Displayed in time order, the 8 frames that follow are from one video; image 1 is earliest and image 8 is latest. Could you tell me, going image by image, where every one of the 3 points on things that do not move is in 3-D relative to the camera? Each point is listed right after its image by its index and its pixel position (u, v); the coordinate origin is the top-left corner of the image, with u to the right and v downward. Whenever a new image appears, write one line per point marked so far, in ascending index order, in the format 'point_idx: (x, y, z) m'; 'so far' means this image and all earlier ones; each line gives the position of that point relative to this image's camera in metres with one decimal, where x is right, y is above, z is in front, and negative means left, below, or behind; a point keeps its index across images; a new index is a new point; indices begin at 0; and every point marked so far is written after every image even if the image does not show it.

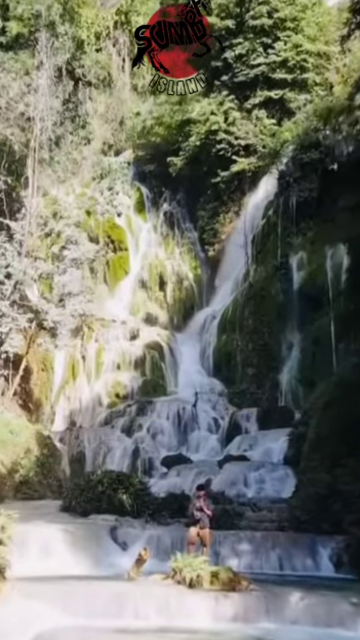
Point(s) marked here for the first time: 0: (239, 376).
0: (+0.9, -0.9, +12.7) m
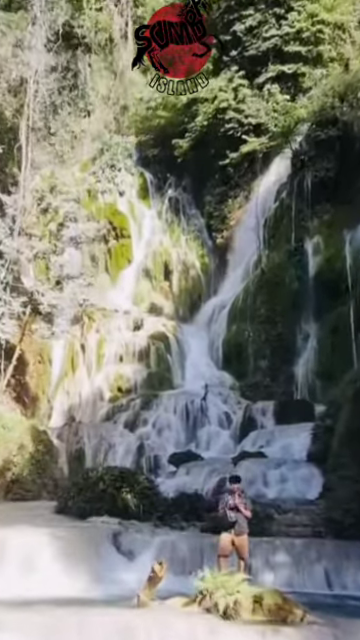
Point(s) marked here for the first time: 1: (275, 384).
0: (+1.0, -0.7, +11.8) m
1: (+1.3, -0.9, +11.6) m
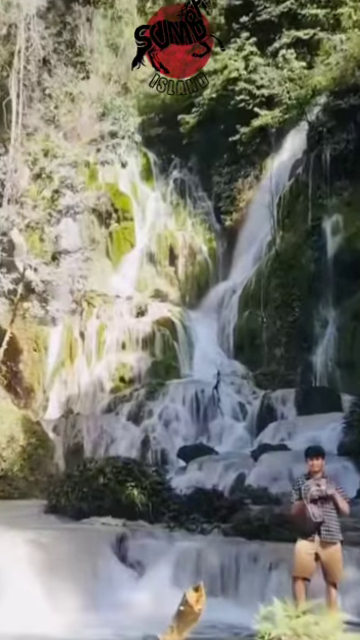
0: (+1.1, -0.5, +10.8) m
1: (+1.4, -0.7, +10.7) m
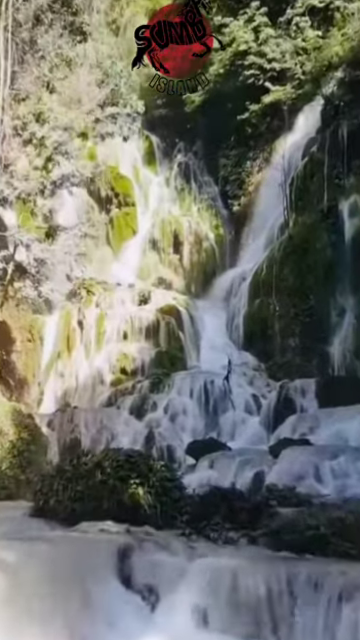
0: (+1.2, -0.4, +10.0) m
1: (+1.5, -0.5, +9.8) m
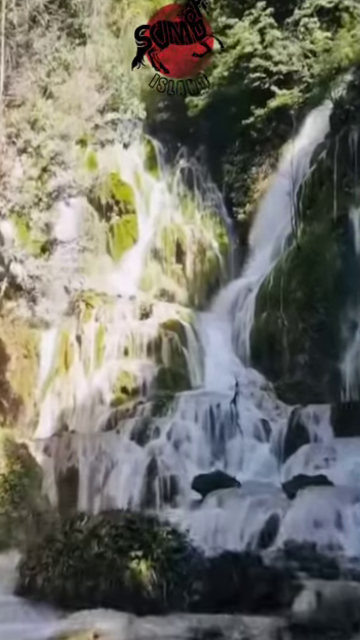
0: (+1.2, -0.5, +9.6) m
1: (+1.6, -0.7, +9.4) m
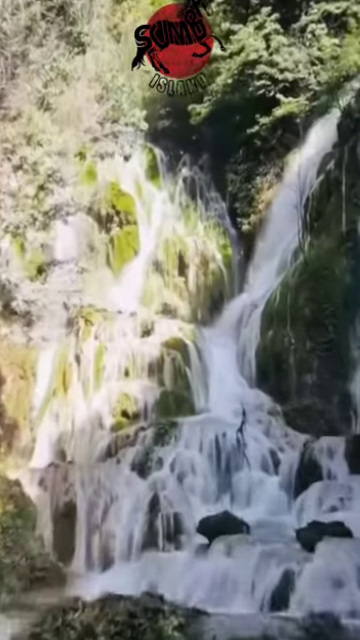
0: (+1.2, -0.7, +9.2) m
1: (+1.6, -0.9, +9.0) m
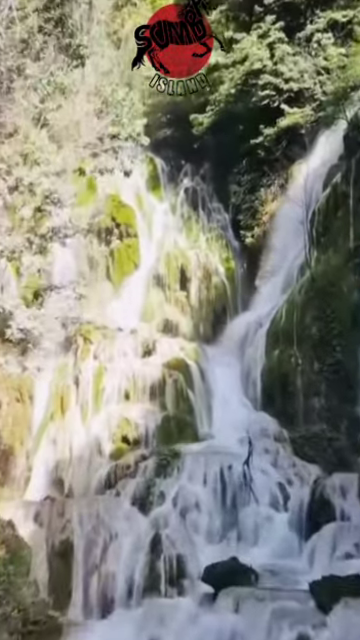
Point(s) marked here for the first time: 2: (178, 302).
0: (+1.3, -1.0, +8.9) m
1: (+1.6, -1.1, +8.7) m
2: (0.0, +0.2, +9.8) m
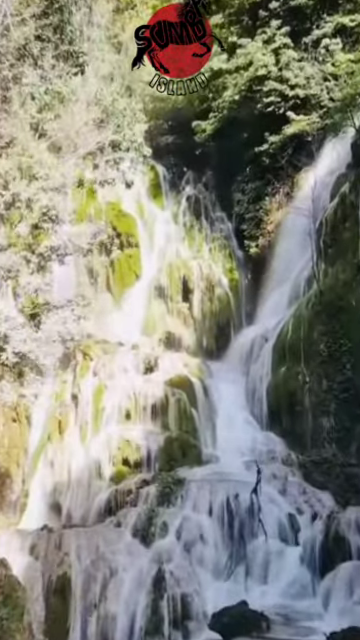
0: (+1.3, -1.1, +8.5) m
1: (+1.6, -1.3, +8.3) m
2: (0.0, 0.0, +9.4) m
